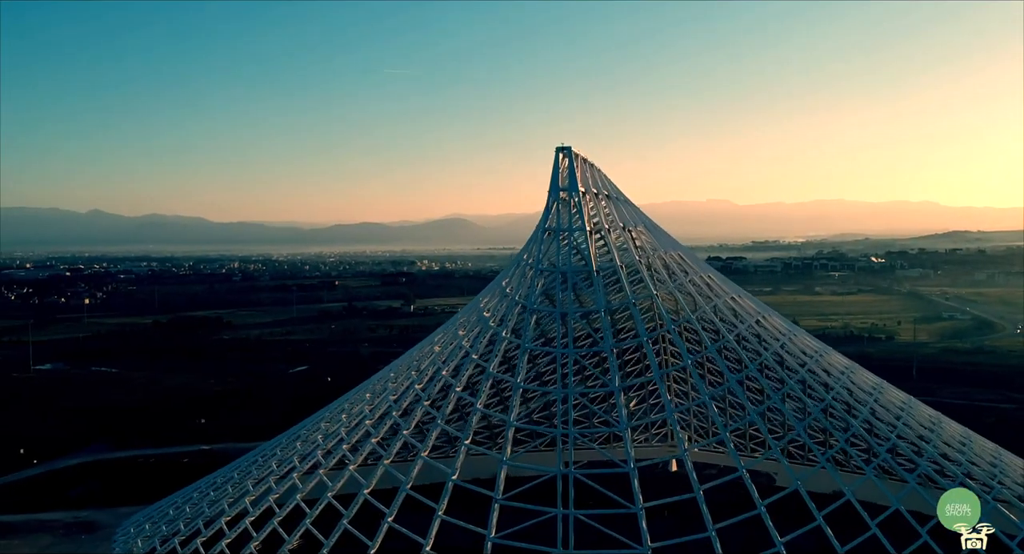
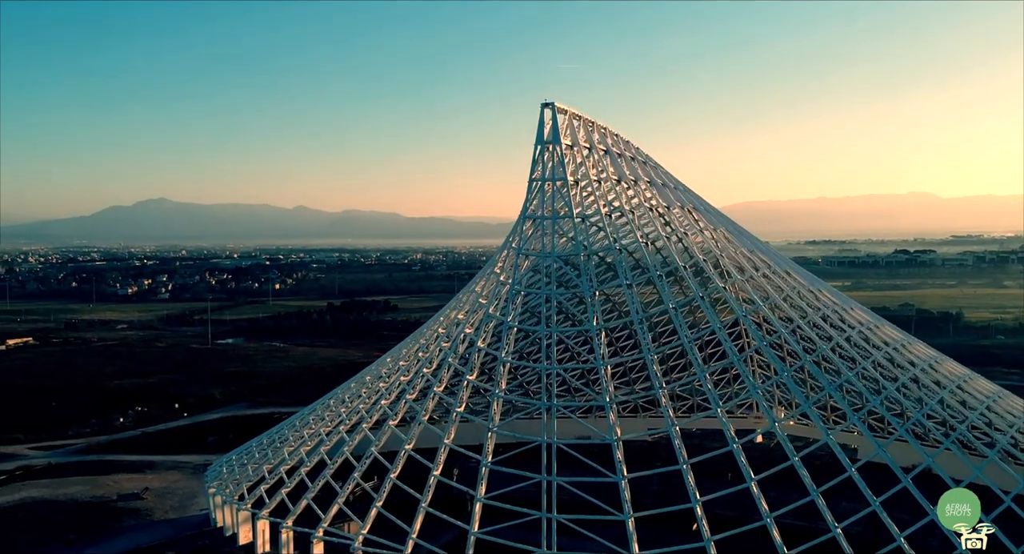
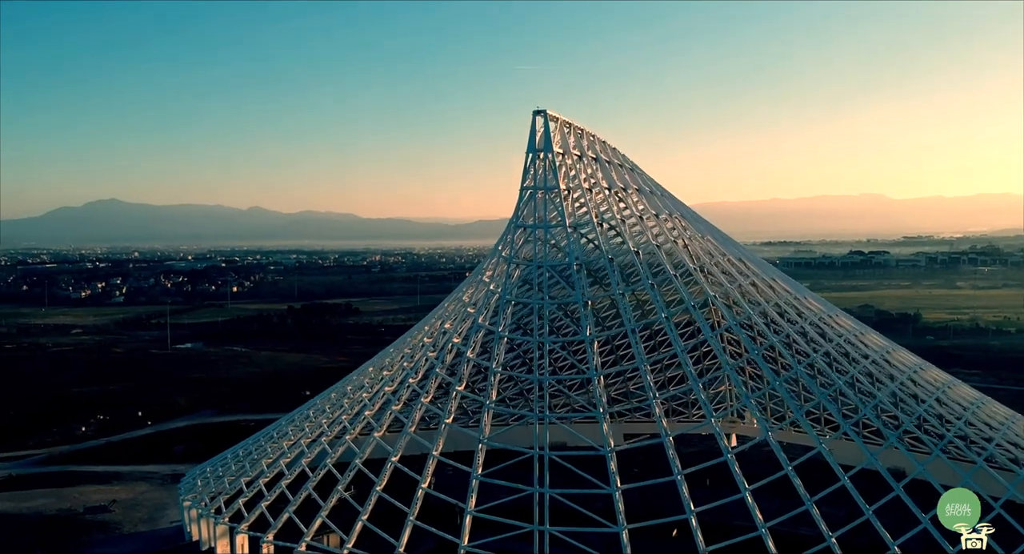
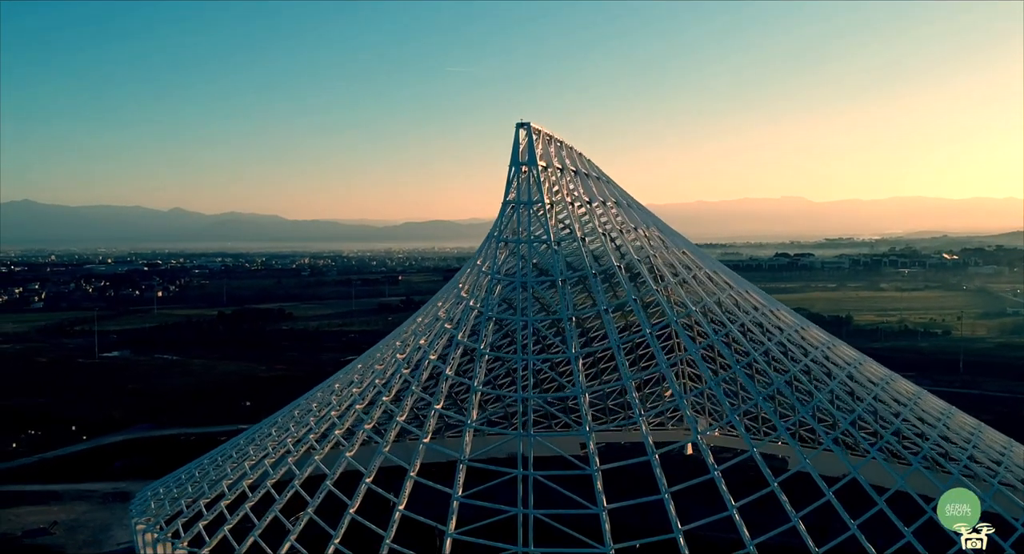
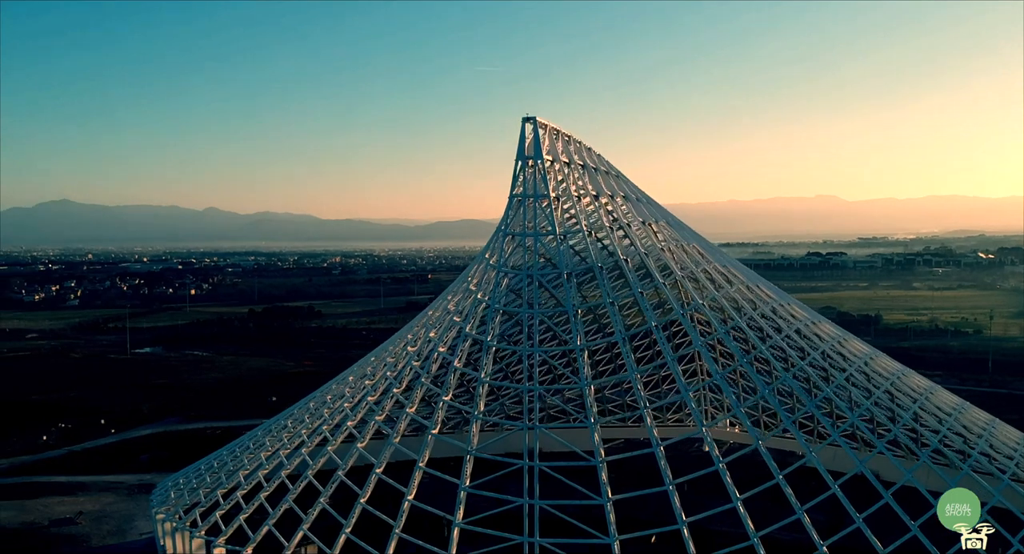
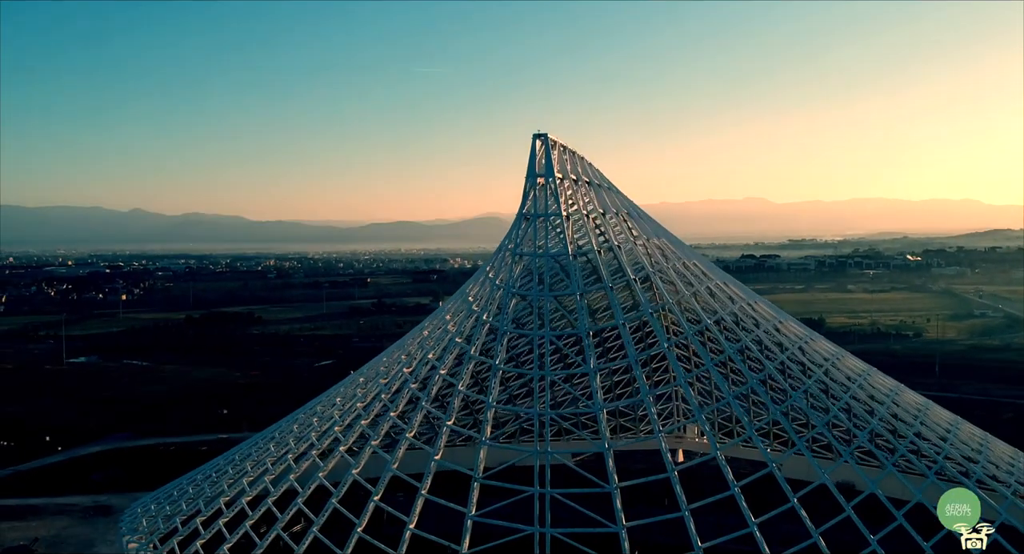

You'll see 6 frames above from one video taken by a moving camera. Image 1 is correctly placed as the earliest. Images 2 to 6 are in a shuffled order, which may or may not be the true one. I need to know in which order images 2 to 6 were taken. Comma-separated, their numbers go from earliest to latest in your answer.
6, 4, 5, 3, 2
